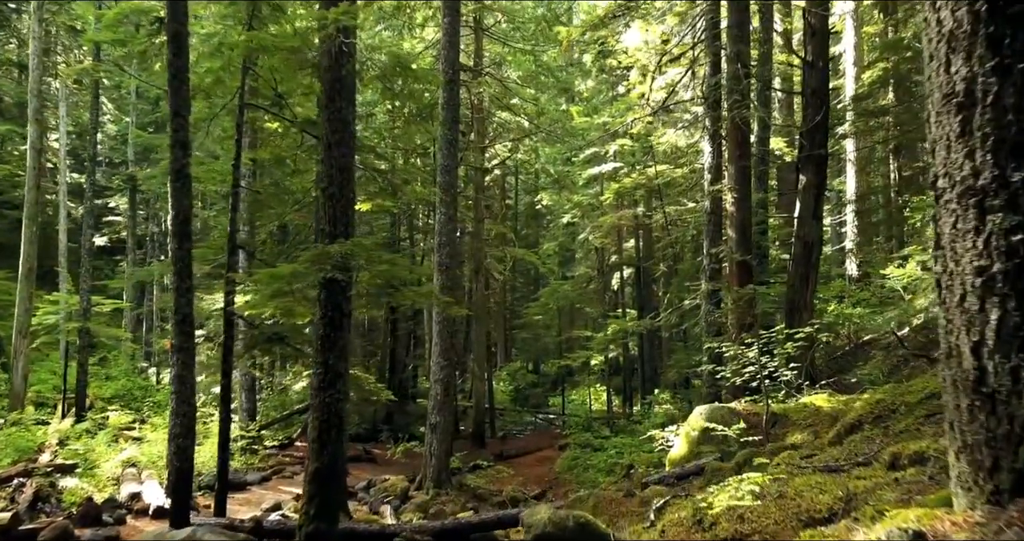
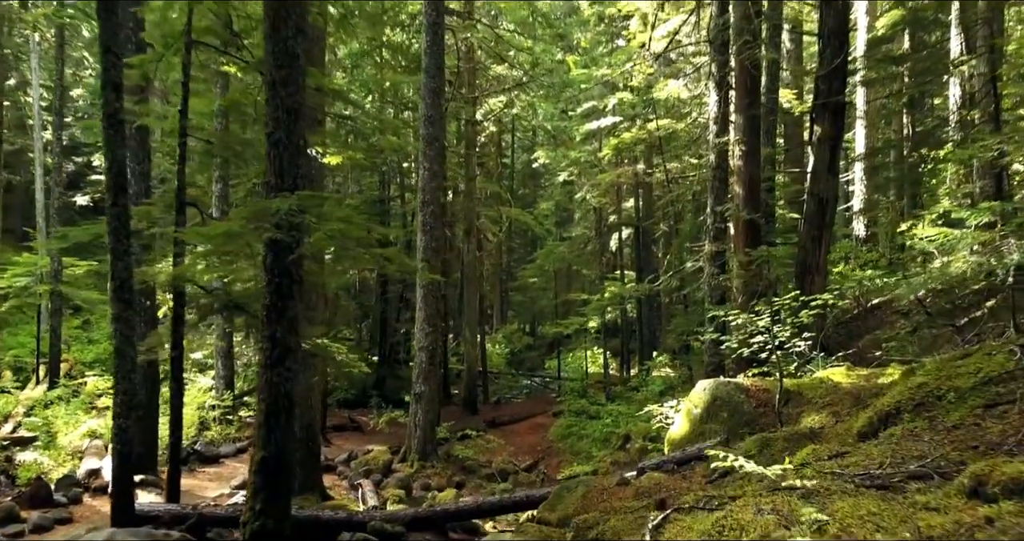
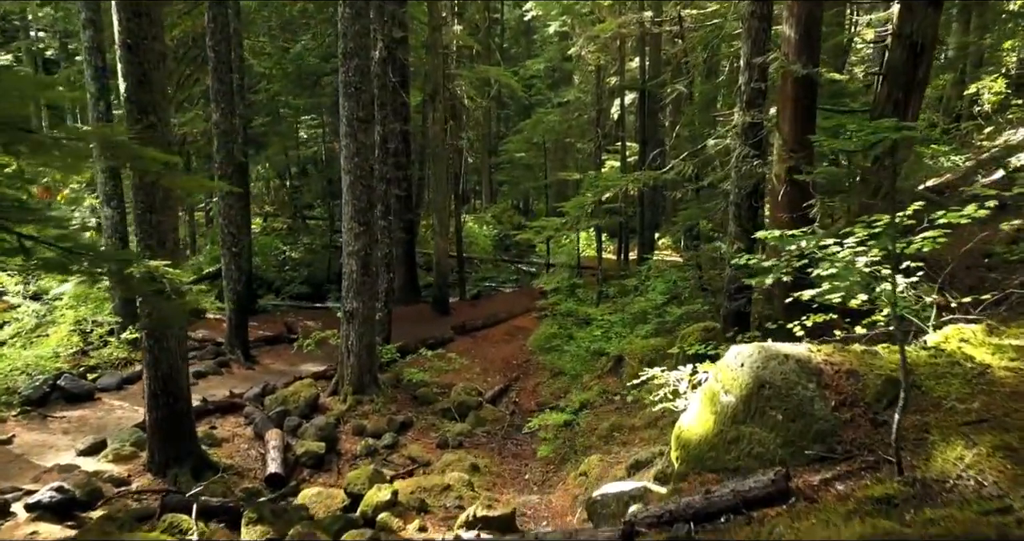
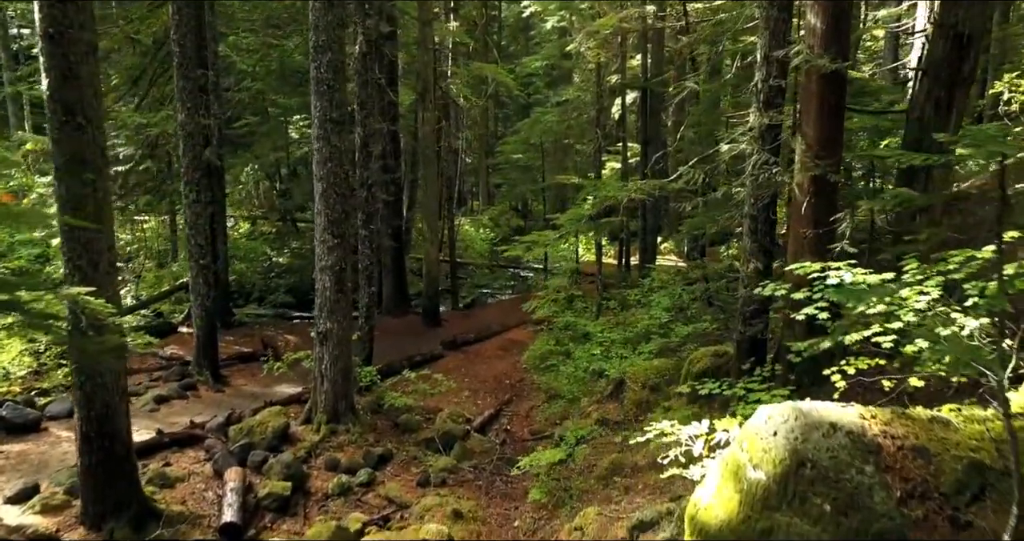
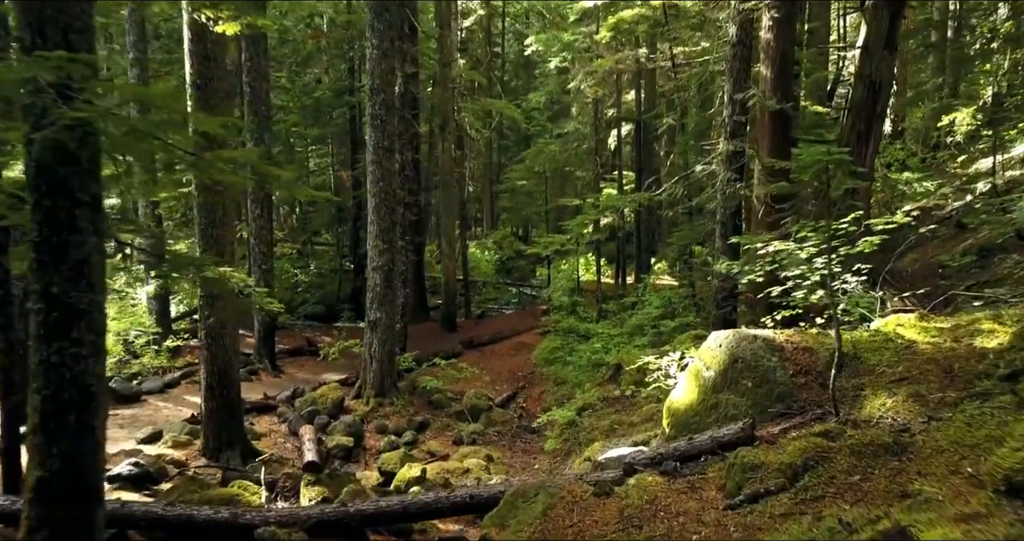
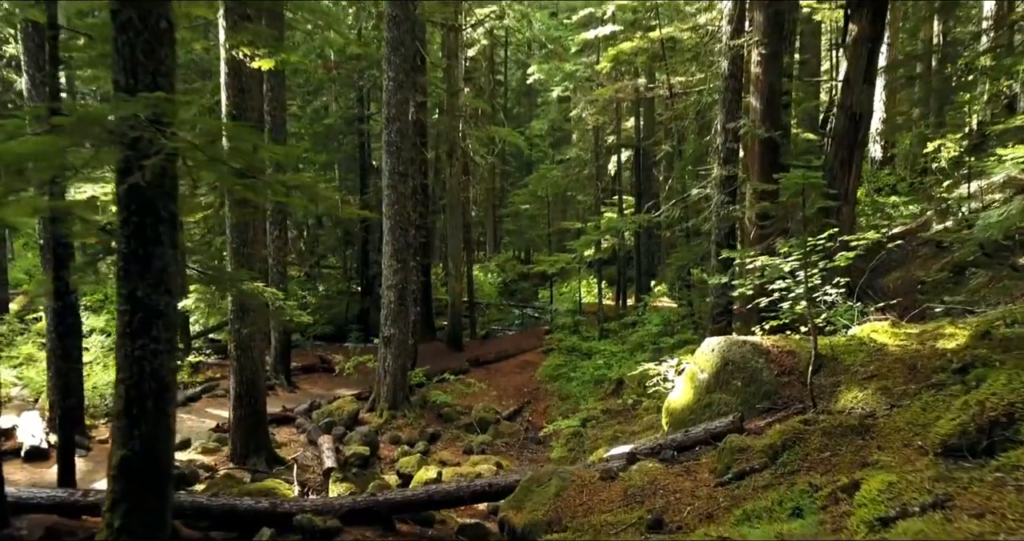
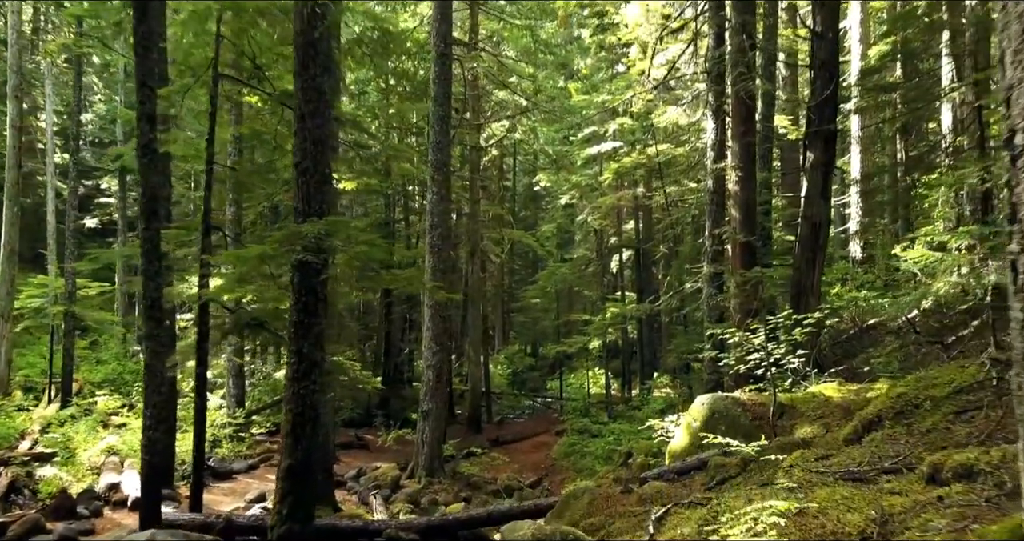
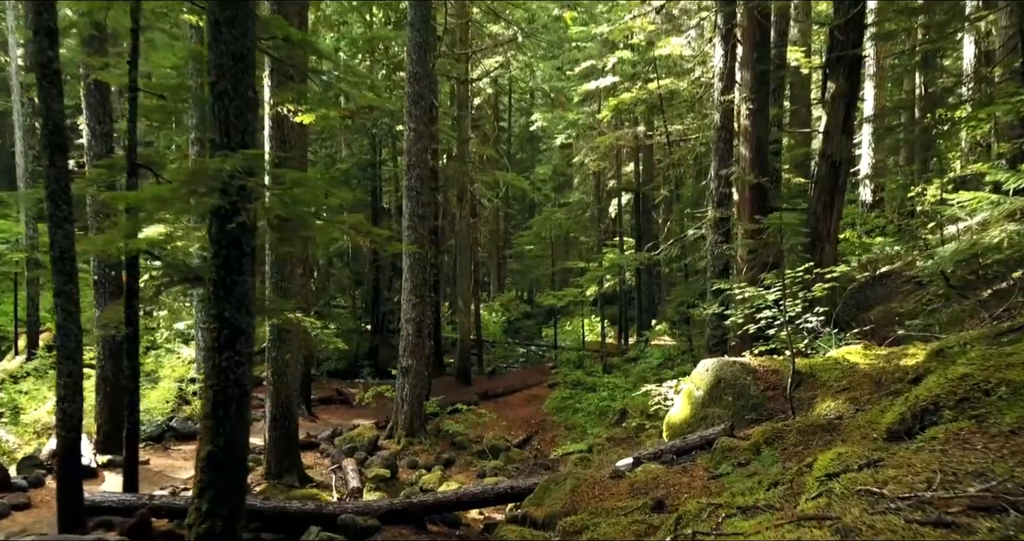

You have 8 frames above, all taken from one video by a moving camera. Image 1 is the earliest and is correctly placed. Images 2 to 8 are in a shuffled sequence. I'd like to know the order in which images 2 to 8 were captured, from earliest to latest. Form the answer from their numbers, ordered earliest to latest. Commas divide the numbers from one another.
7, 2, 8, 6, 5, 3, 4
